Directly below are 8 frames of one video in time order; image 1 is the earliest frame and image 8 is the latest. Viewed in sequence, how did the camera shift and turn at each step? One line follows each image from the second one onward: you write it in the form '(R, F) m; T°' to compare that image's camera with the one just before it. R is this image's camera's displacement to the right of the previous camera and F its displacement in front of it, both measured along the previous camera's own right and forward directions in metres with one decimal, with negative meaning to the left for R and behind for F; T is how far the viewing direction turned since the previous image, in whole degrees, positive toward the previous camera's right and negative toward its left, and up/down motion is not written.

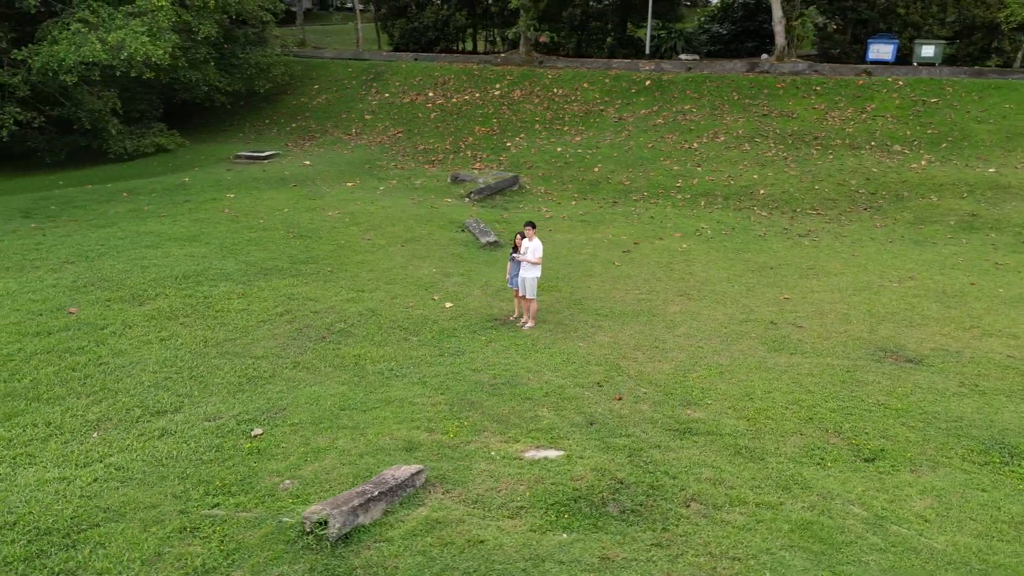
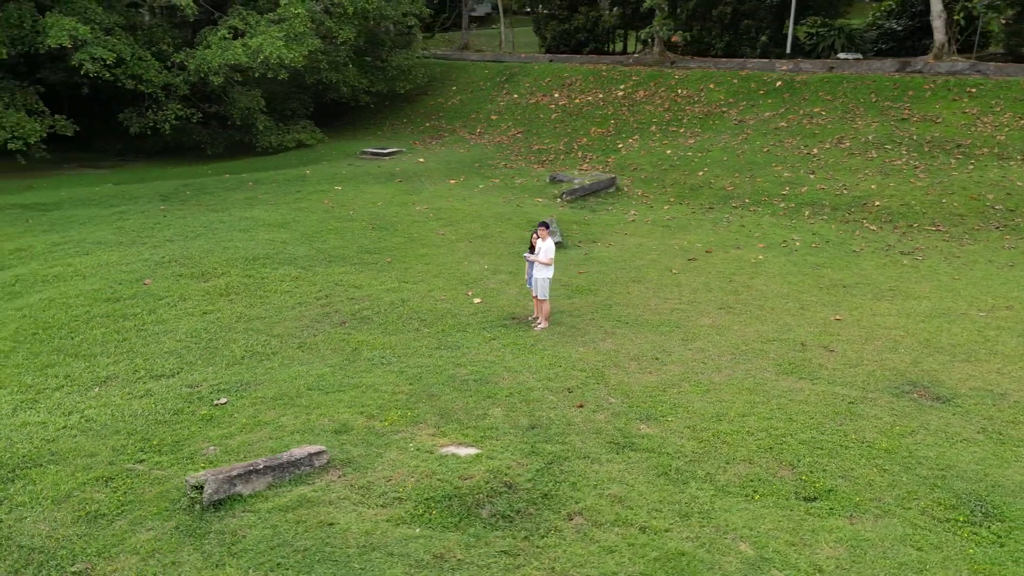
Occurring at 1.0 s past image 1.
(+1.7, +0.2) m; -13°
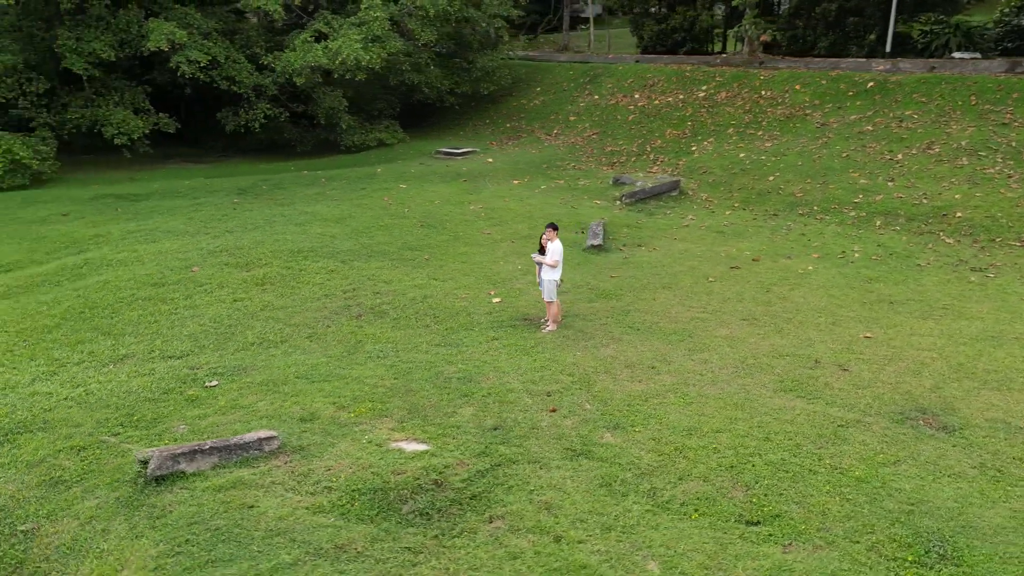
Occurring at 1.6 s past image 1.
(+1.0, +0.1) m; -8°
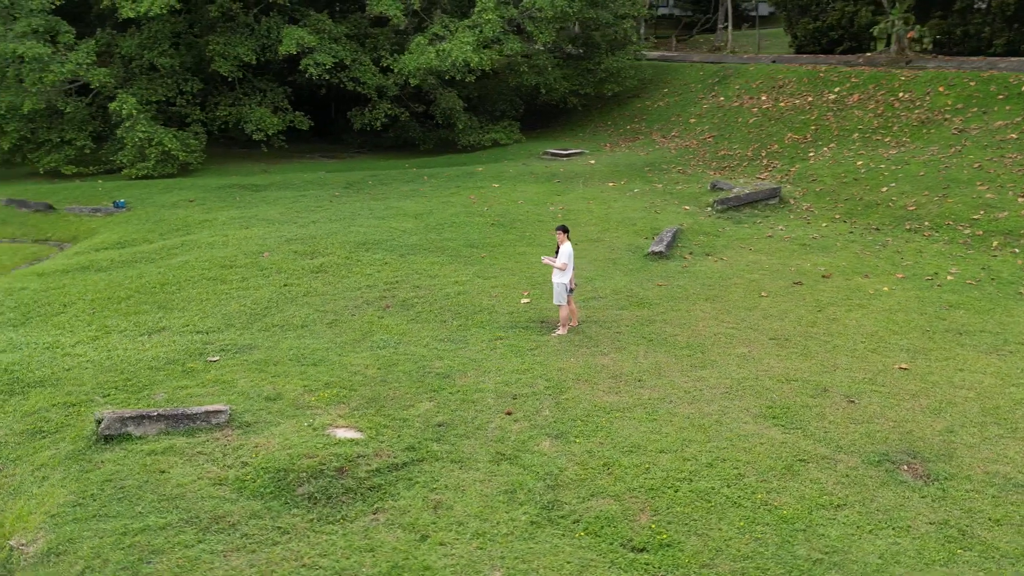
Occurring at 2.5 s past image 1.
(+1.5, +0.2) m; -13°
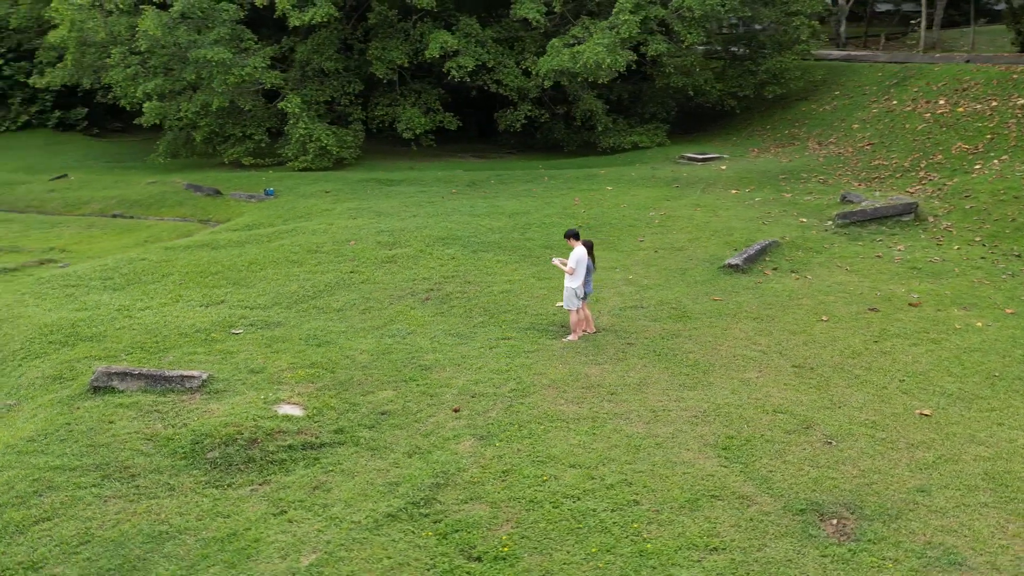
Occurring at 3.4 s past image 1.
(+1.9, +0.3) m; -15°
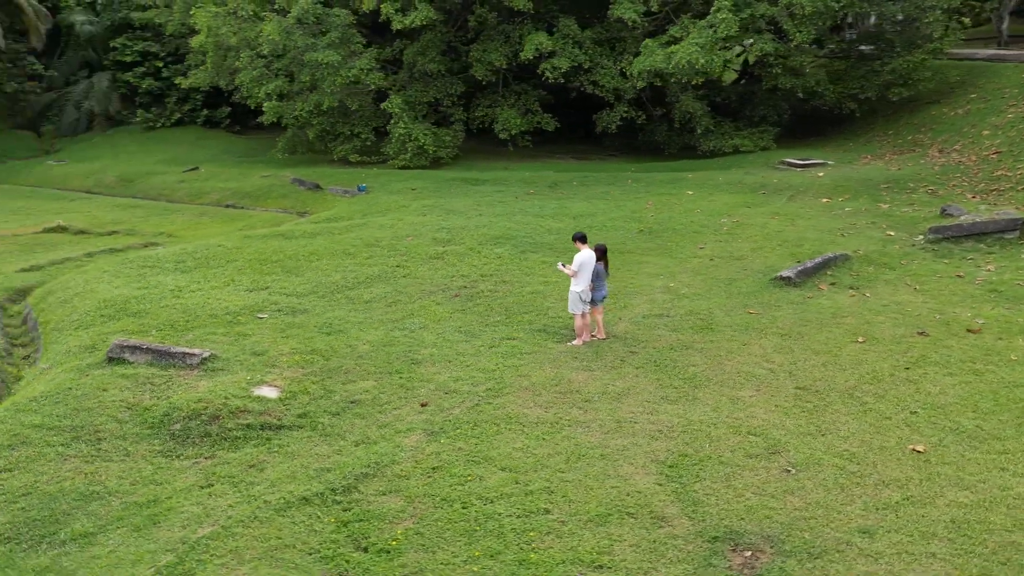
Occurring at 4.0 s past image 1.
(+1.3, +0.1) m; -10°
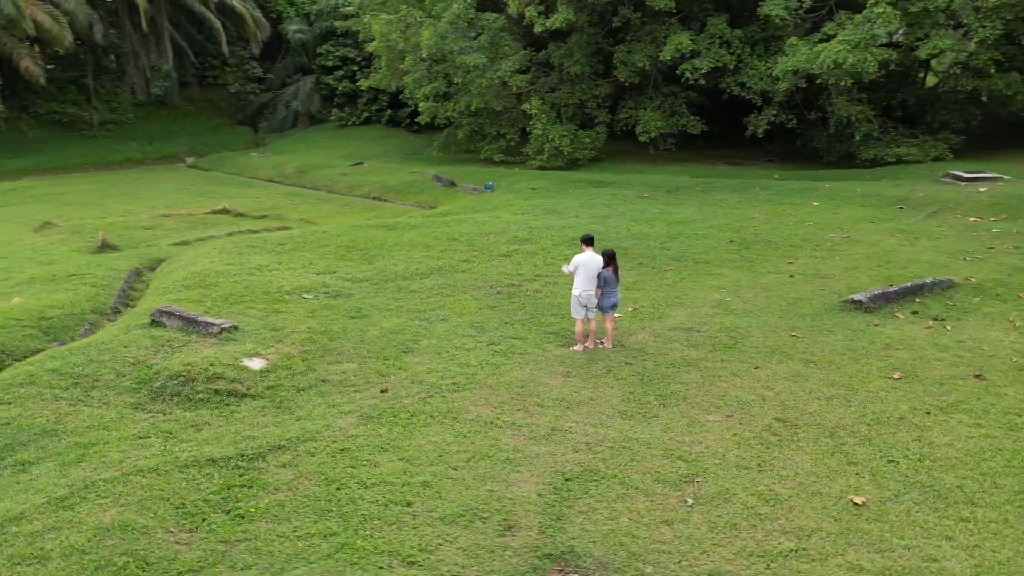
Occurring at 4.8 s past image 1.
(+1.9, +0.3) m; -15°
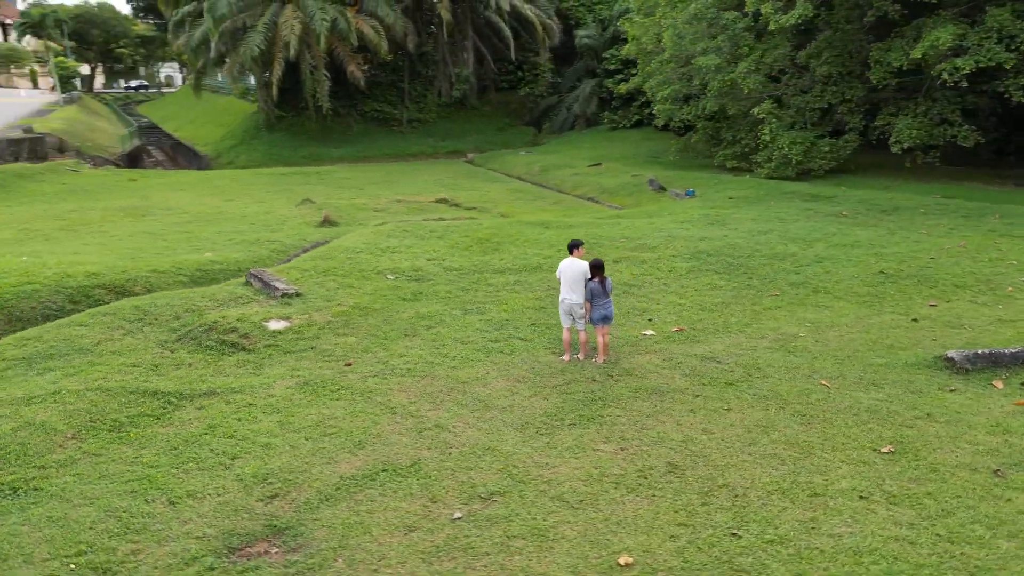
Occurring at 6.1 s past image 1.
(+2.9, +0.7) m; -24°
